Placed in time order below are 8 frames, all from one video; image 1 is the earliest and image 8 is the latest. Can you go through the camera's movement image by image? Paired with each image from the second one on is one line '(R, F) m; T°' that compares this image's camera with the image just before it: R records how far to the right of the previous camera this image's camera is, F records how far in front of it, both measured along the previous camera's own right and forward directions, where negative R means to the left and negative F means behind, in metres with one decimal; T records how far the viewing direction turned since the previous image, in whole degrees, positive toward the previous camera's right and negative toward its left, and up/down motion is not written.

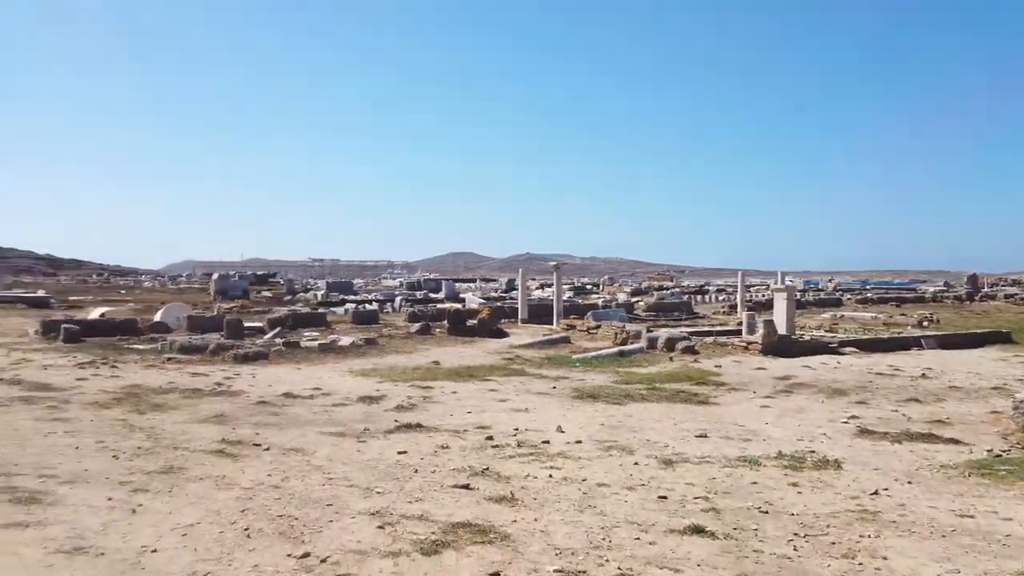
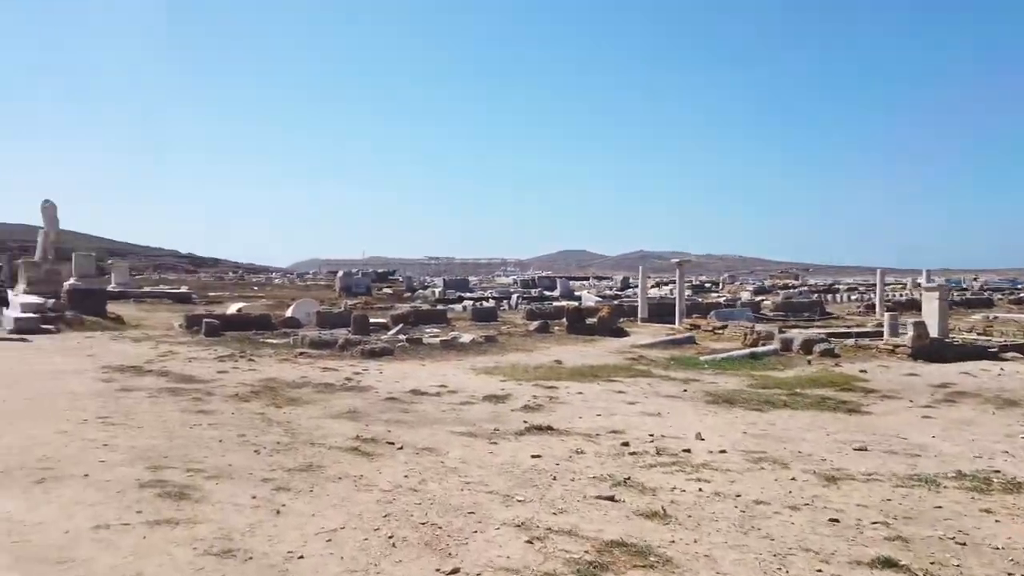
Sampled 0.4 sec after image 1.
(-0.3, +0.3) m; -8°
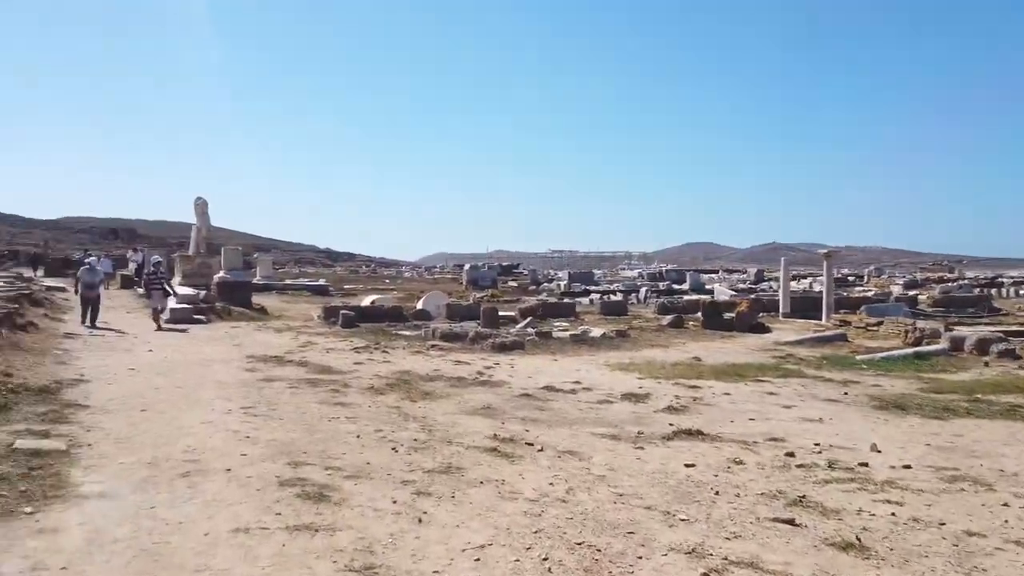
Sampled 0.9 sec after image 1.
(-0.2, +0.5) m; -9°
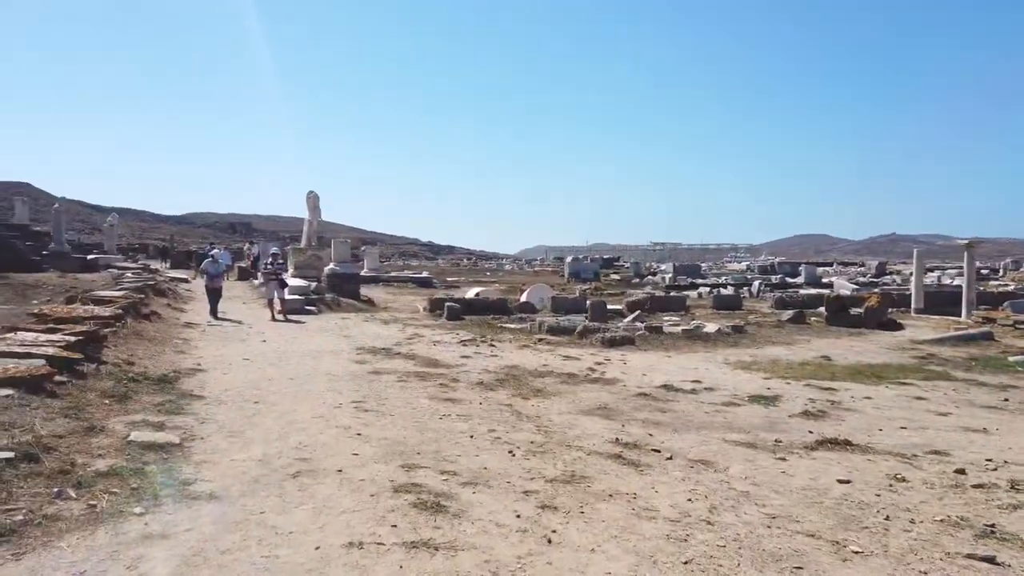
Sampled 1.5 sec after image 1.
(-0.2, +0.5) m; -8°
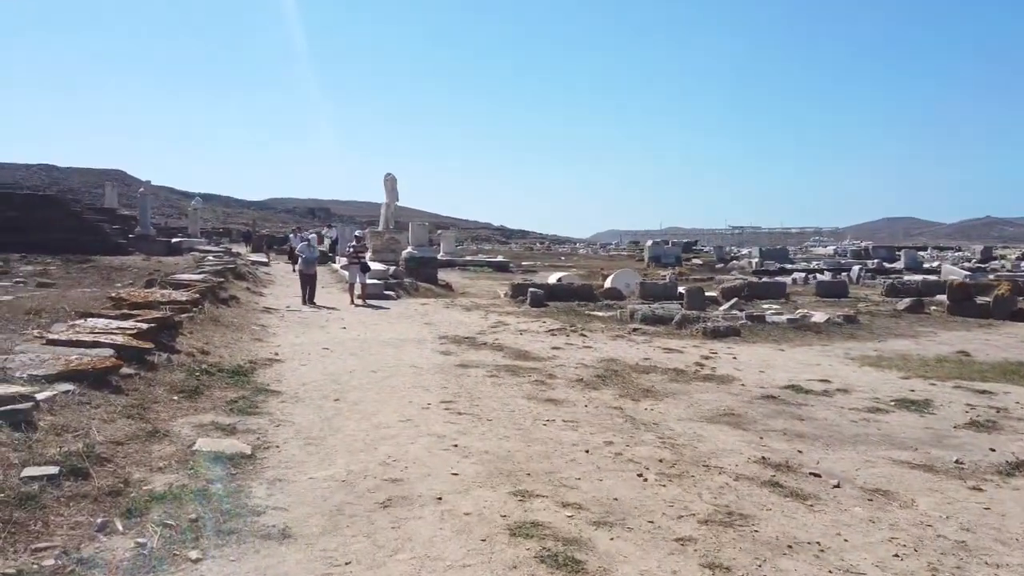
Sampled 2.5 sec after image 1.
(-0.4, +1.0) m; -5°
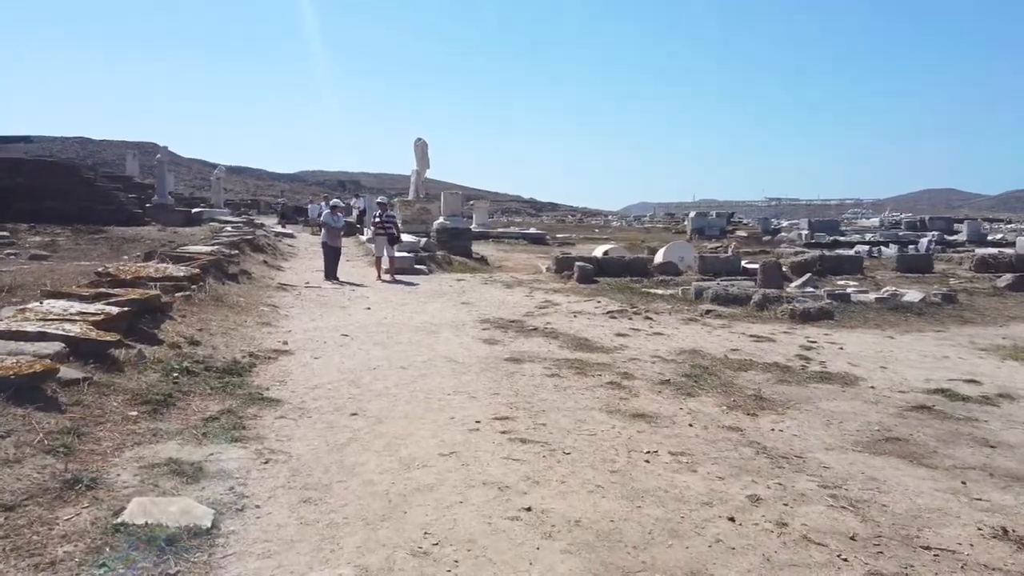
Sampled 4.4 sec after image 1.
(-0.3, +1.8) m; -2°
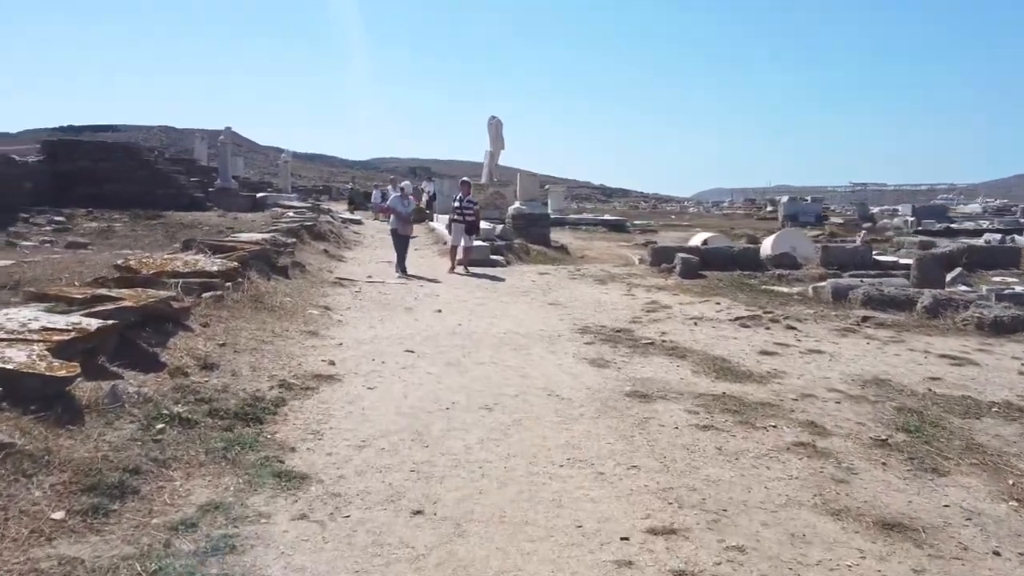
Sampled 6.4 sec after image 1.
(-0.4, +2.0) m; -5°
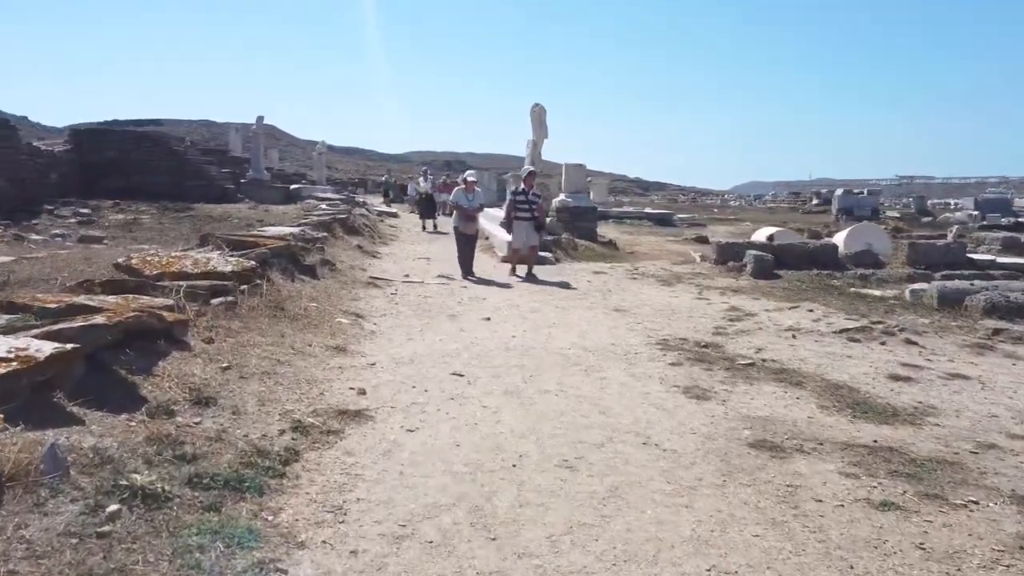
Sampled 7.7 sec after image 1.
(-0.3, +1.2) m; -3°
